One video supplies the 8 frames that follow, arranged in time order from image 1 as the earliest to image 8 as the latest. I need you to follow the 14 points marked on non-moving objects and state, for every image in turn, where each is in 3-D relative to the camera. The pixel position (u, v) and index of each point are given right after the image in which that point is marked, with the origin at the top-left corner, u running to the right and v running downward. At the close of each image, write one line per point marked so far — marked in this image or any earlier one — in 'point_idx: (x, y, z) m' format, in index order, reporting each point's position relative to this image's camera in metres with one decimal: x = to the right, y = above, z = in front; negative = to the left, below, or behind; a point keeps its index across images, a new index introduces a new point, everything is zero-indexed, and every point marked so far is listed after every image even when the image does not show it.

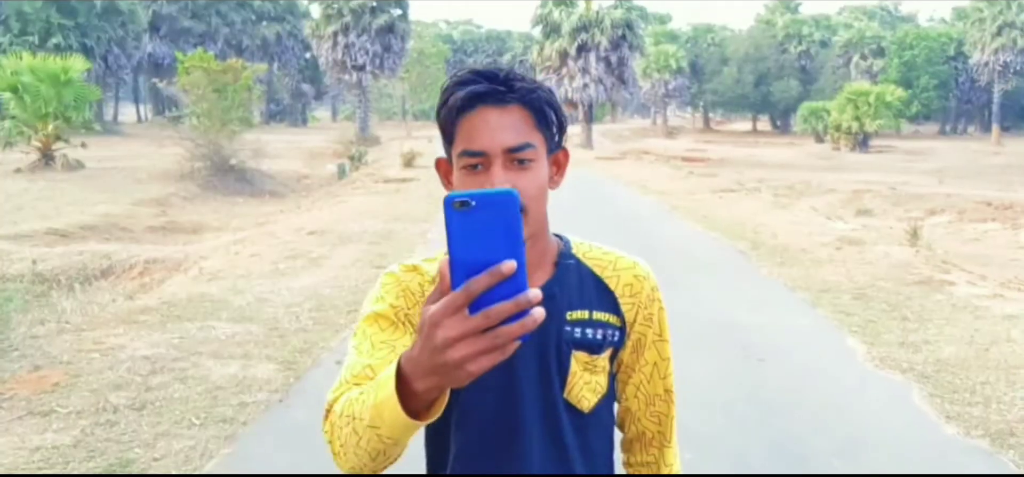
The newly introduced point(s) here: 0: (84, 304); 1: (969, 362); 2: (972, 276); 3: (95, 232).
0: (-3.3, -0.5, +7.7) m
1: (+2.9, -0.8, +6.5) m
2: (+4.7, -0.4, +10.3) m
3: (-5.3, +0.1, +12.7) m
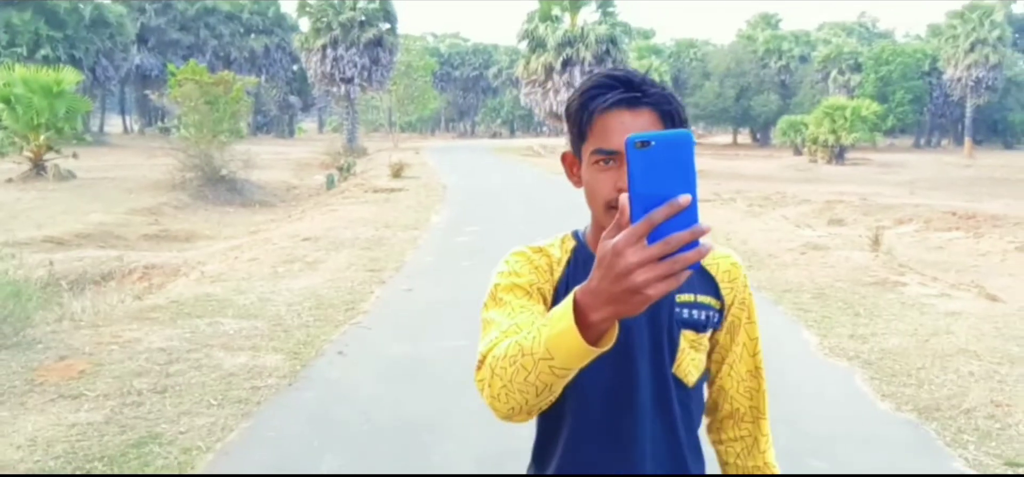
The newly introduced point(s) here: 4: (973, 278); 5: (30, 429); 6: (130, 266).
0: (-3.4, -0.5, +8.3) m
1: (+2.8, -0.8, +7.1) m
2: (+4.5, -0.5, +11.0) m
3: (-5.5, 0.0, +13.2) m
4: (+7.1, -0.6, +15.0) m
5: (-2.2, -0.8, +4.5) m
6: (-4.2, -0.3, +11.1) m
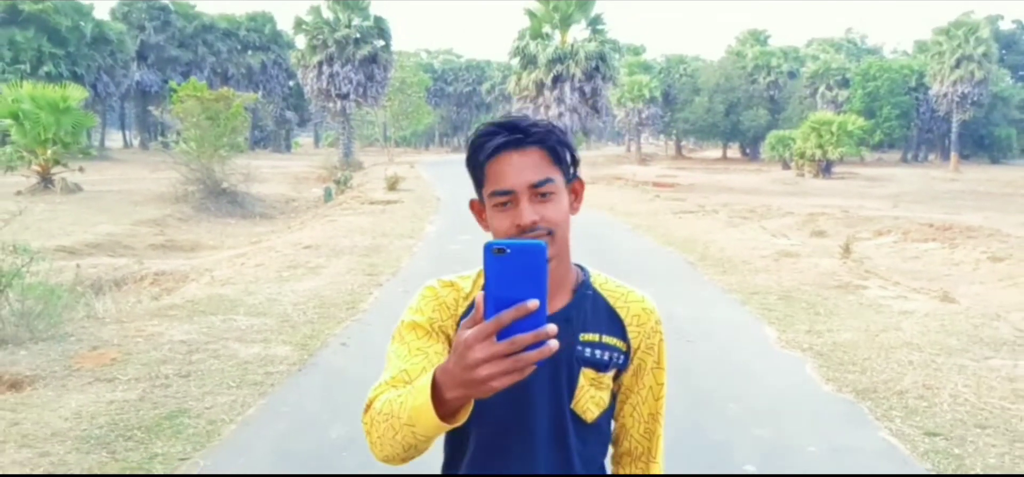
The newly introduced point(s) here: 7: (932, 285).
0: (-3.5, -0.6, +9.0) m
1: (+2.7, -0.8, +7.9) m
2: (+4.4, -0.5, +11.8) m
3: (-5.7, -0.1, +13.9) m
4: (+7.0, -0.8, +15.8) m
5: (-2.3, -0.8, +5.2) m
6: (-4.3, -0.4, +11.7) m
7: (+6.6, -0.8, +15.5) m
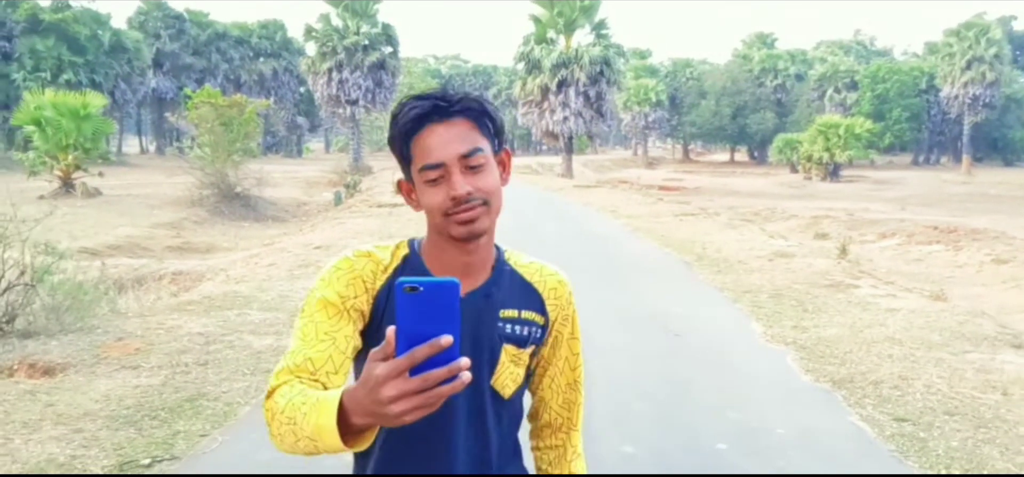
0: (-3.5, -0.6, +9.4) m
1: (+2.7, -0.8, +8.2) m
2: (+4.4, -0.5, +12.1) m
3: (-5.6, -0.2, +14.4) m
4: (+7.0, -0.8, +16.1) m
5: (-2.3, -0.8, +5.6) m
6: (-4.3, -0.4, +12.2) m
7: (+6.7, -0.8, +15.8) m
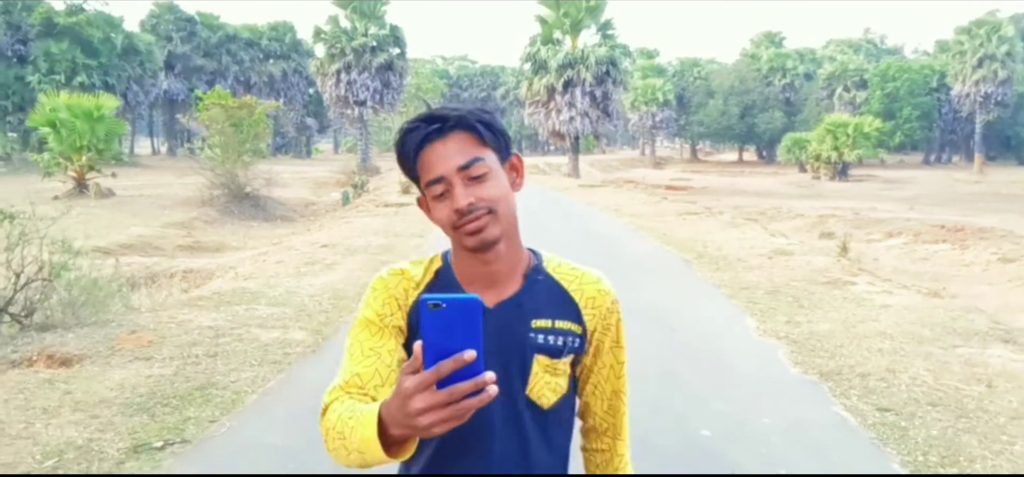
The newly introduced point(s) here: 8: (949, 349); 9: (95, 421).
0: (-3.5, -0.6, +9.7) m
1: (+2.7, -0.8, +8.4) m
2: (+4.4, -0.5, +12.3) m
3: (-5.6, -0.2, +14.6) m
4: (+7.1, -0.8, +16.3) m
5: (-2.3, -0.8, +5.9) m
6: (-4.2, -0.4, +12.4) m
7: (+6.8, -0.8, +16.0) m
8: (+3.5, -0.9, +7.9) m
9: (-2.1, -0.9, +5.0) m
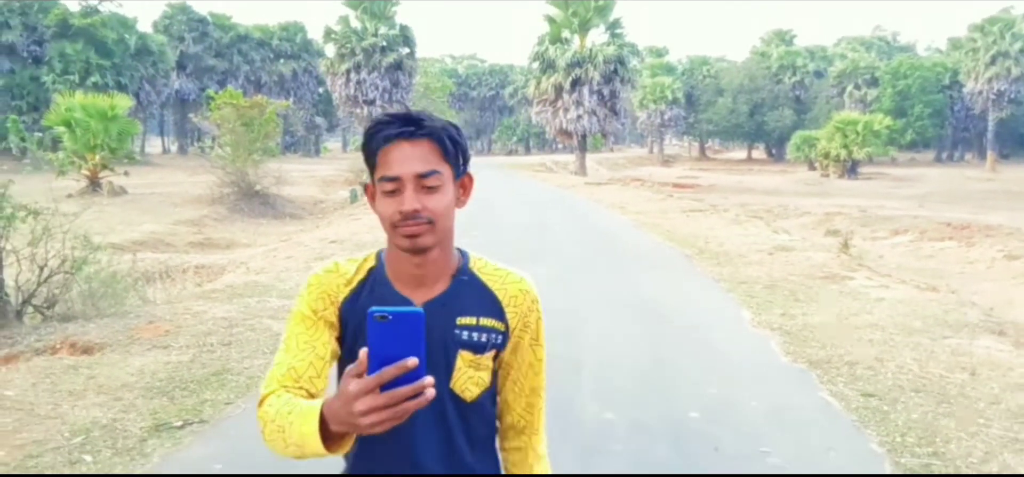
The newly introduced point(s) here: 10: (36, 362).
0: (-3.5, -0.5, +10.0) m
1: (+2.7, -0.7, +8.7) m
2: (+4.5, -0.5, +12.5) m
3: (-5.5, -0.1, +15.0) m
4: (+7.2, -0.7, +16.5) m
5: (-2.3, -0.8, +6.2) m
6: (-4.2, -0.4, +12.8) m
7: (+6.9, -0.7, +16.2) m
8: (+3.5, -0.8, +8.2) m
9: (-2.1, -0.9, +5.3) m
10: (-3.0, -0.8, +6.4) m
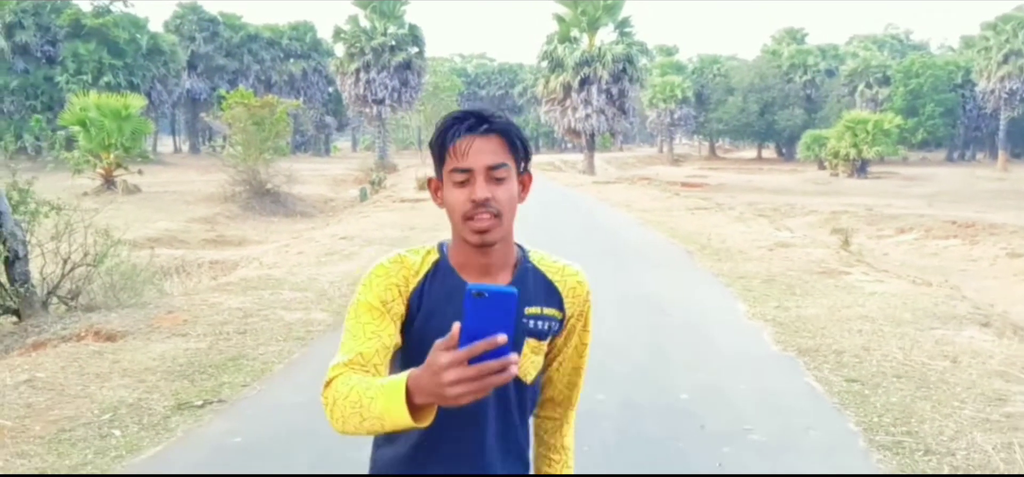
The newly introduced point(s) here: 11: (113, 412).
0: (-3.4, -0.5, +10.4) m
1: (+2.8, -0.7, +9.0) m
2: (+4.6, -0.4, +12.8) m
3: (-5.4, -0.1, +15.4) m
4: (+7.3, -0.7, +16.8) m
5: (-2.3, -0.7, +6.5) m
6: (-4.1, -0.3, +13.1) m
7: (+7.0, -0.6, +16.5) m
8: (+3.5, -0.8, +8.5) m
9: (-2.1, -0.8, +5.7) m
10: (-3.0, -0.7, +6.7) m
11: (-2.0, -0.9, +5.1) m
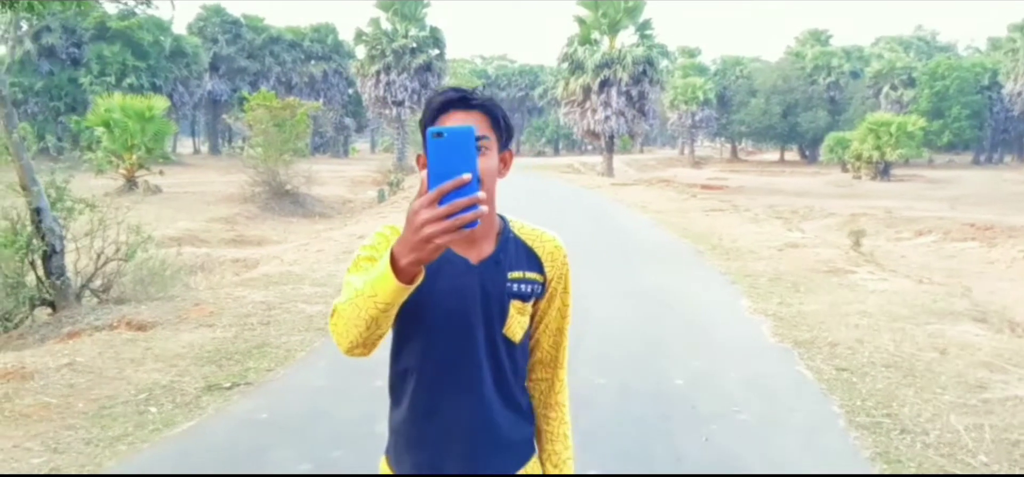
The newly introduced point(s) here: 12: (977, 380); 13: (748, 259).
0: (-3.3, -0.4, +10.8) m
1: (+2.9, -0.7, +9.3) m
2: (+4.8, -0.4, +13.1) m
3: (-5.1, 0.0, +15.9) m
4: (+7.6, -0.7, +17.0) m
5: (-2.3, -0.7, +7.0) m
6: (-3.9, -0.3, +13.6) m
7: (+7.3, -0.7, +16.7) m
8: (+3.6, -0.8, +8.8) m
9: (-2.1, -0.8, +6.1) m
10: (-3.0, -0.7, +7.2) m
11: (-2.0, -0.8, +5.5) m
12: (+3.2, -1.0, +6.8) m
13: (+3.1, -0.3, +13.1) m
